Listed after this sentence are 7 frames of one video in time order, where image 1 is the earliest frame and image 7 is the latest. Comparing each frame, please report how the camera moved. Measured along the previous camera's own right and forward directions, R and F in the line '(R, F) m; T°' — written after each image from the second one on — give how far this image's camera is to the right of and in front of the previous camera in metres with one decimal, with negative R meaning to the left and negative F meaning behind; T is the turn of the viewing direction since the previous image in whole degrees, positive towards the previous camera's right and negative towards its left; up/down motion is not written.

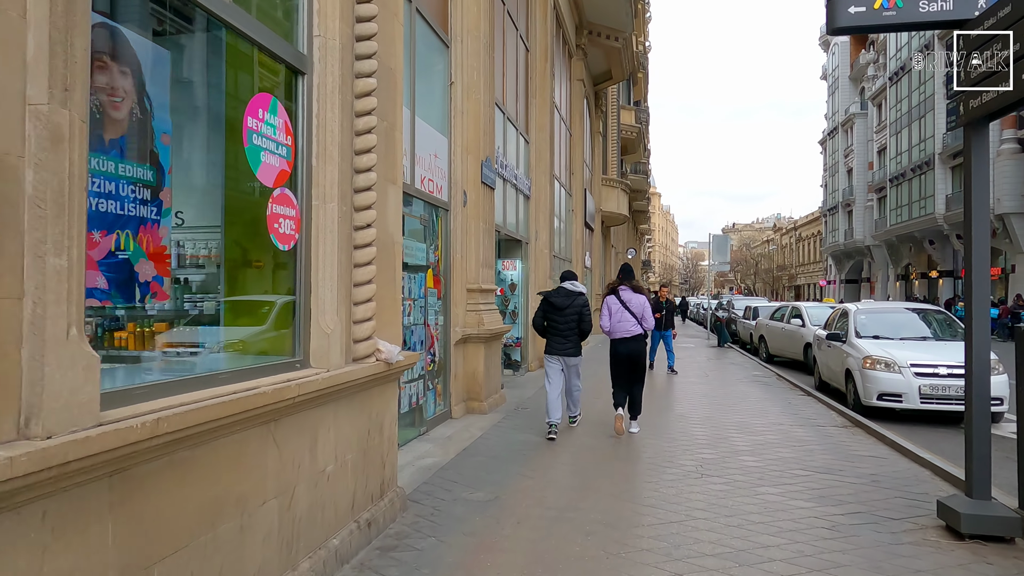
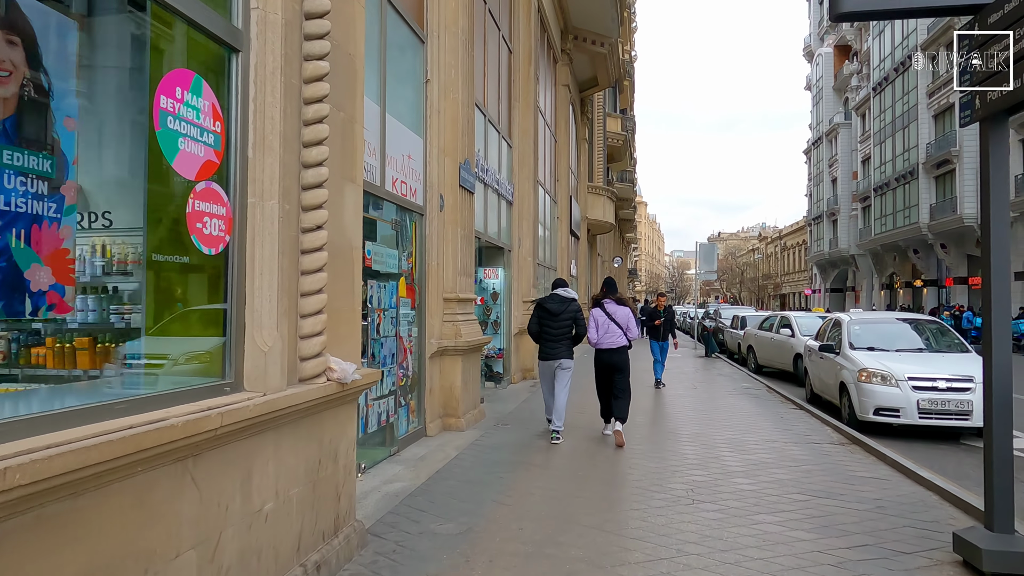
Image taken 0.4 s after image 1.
(+0.1, +0.5) m; +1°
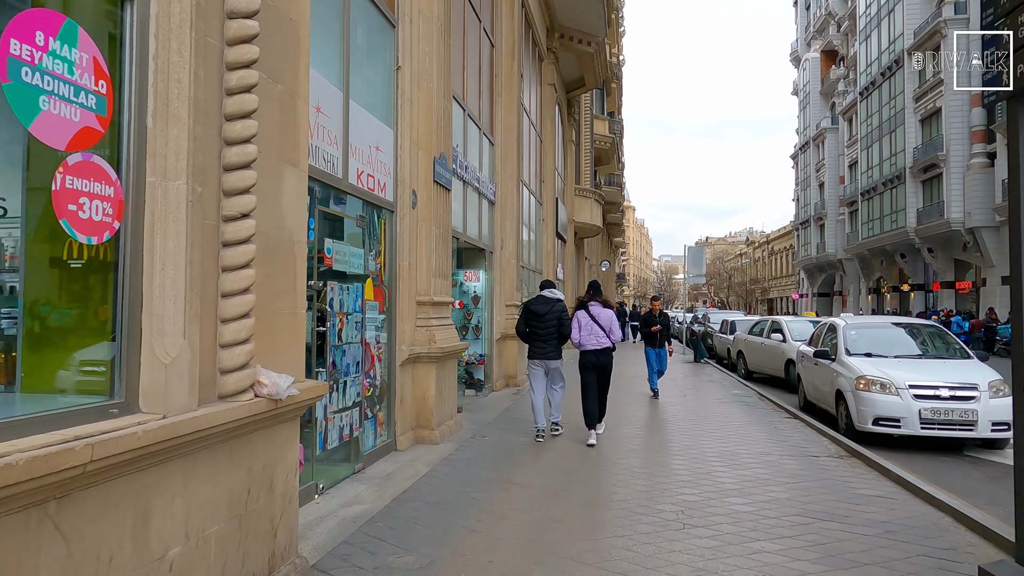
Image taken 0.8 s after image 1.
(+0.1, +0.5) m; +1°
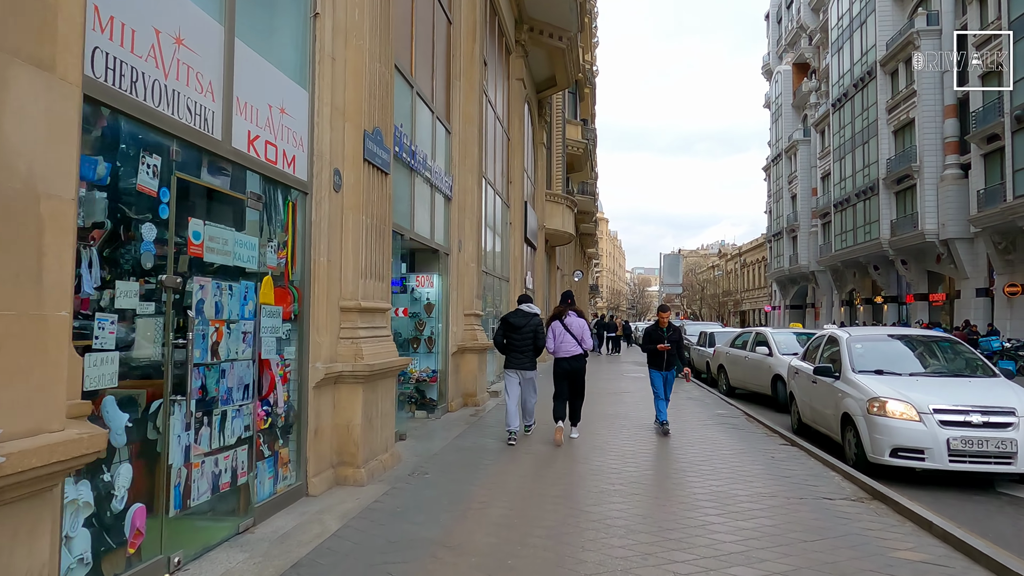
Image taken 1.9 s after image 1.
(+0.3, +1.4) m; +2°
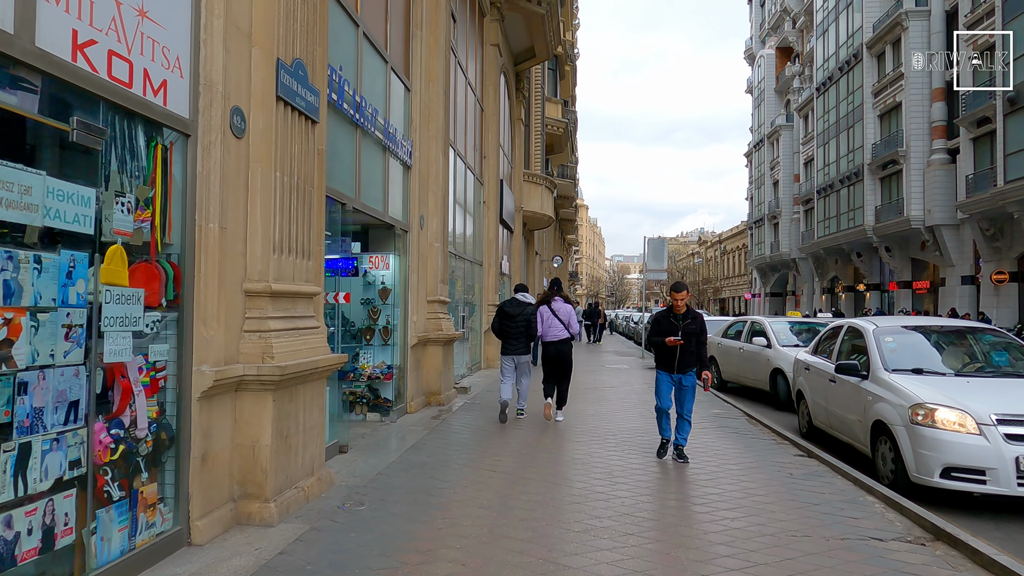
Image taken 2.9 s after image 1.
(+0.2, +1.4) m; +2°
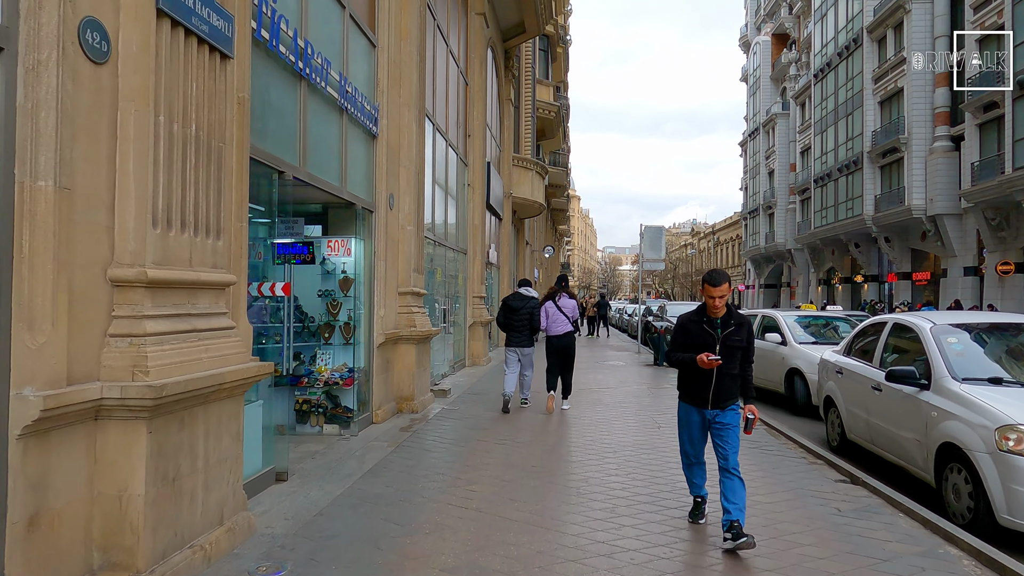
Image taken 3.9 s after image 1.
(+0.1, +1.3) m; +1°
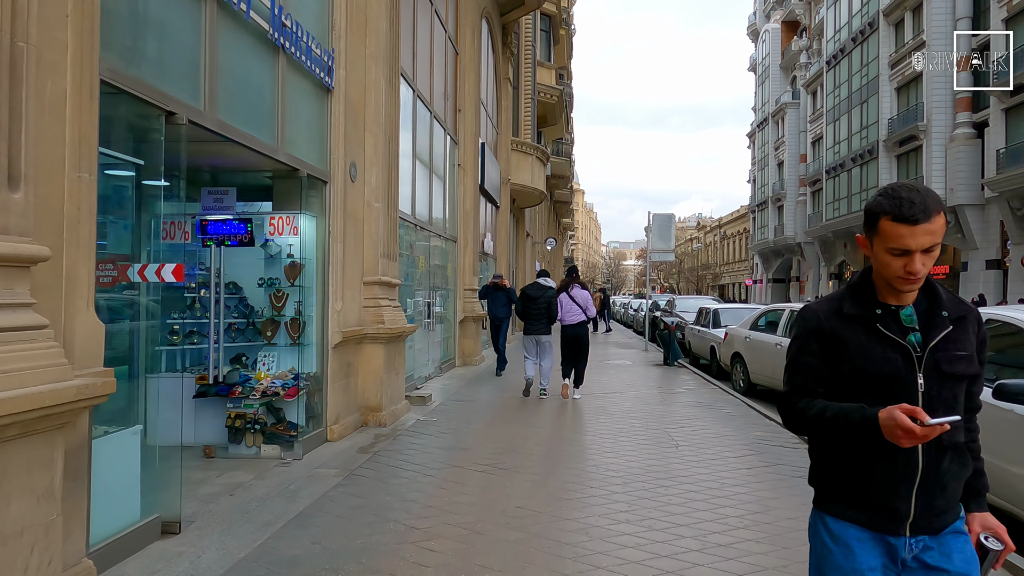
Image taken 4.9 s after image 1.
(+0.2, +1.5) m; 0°
